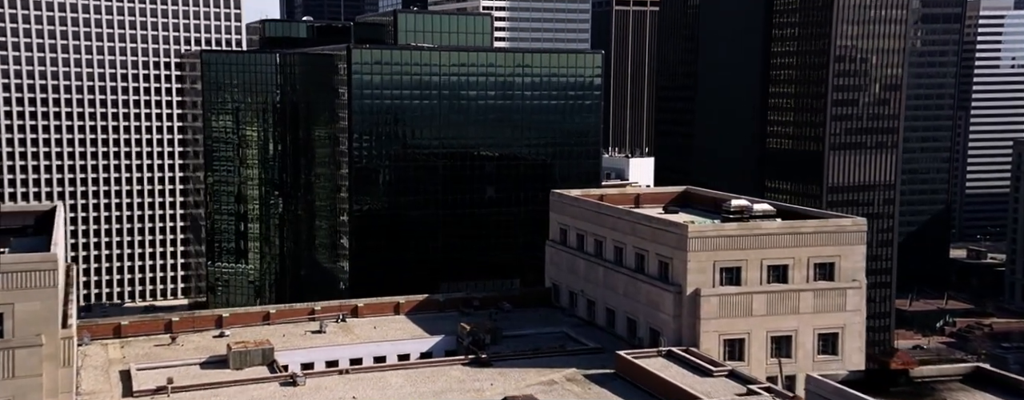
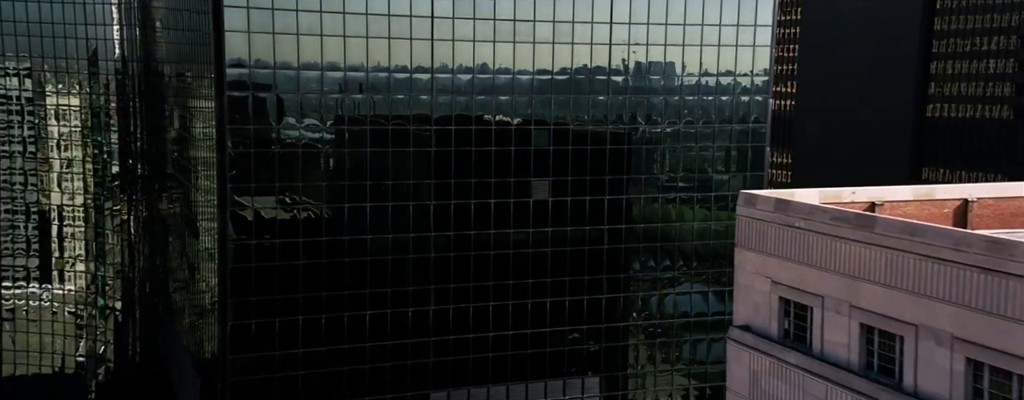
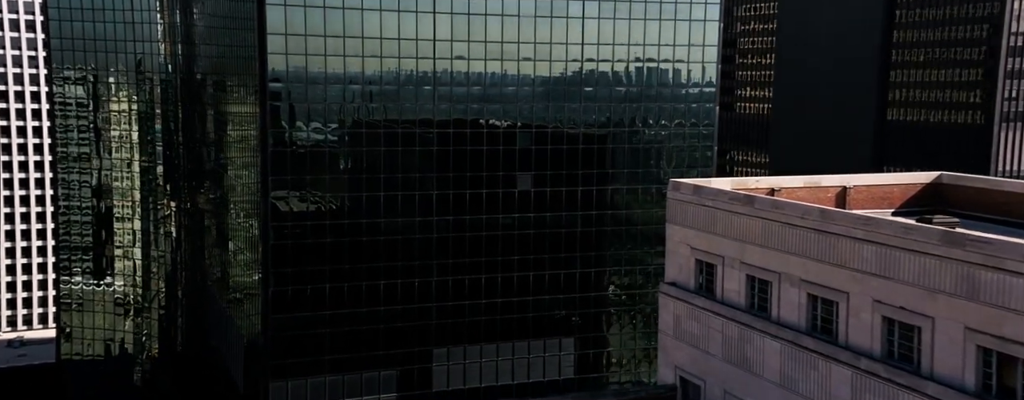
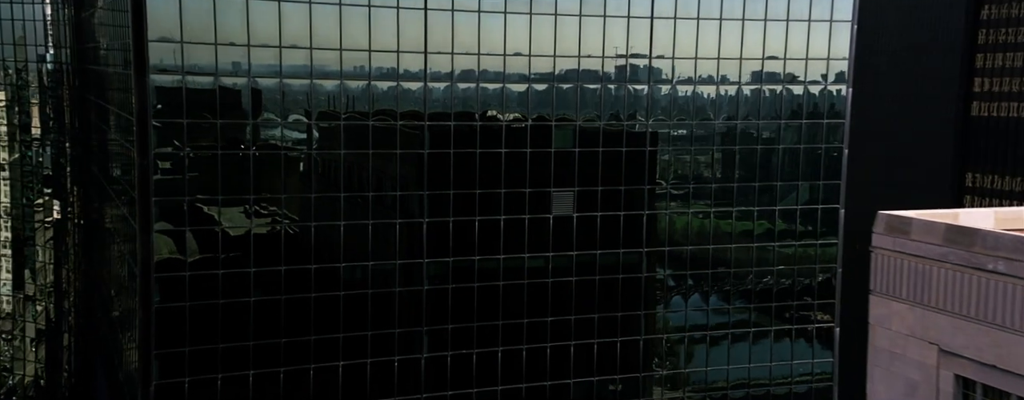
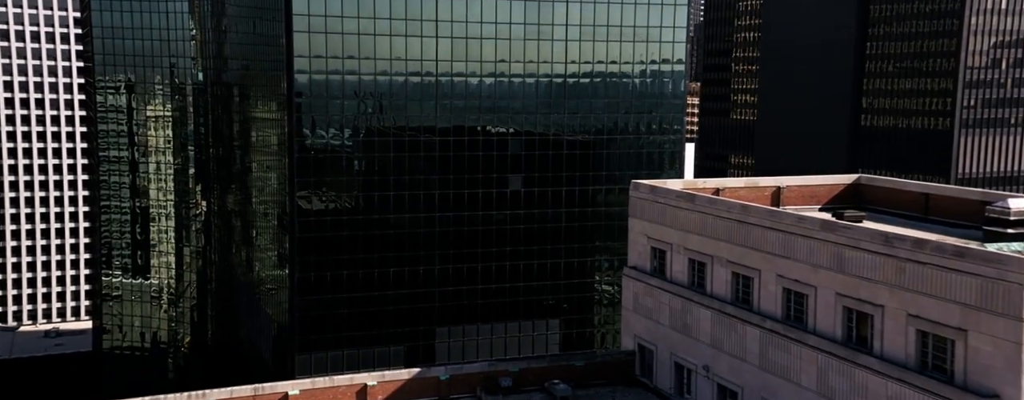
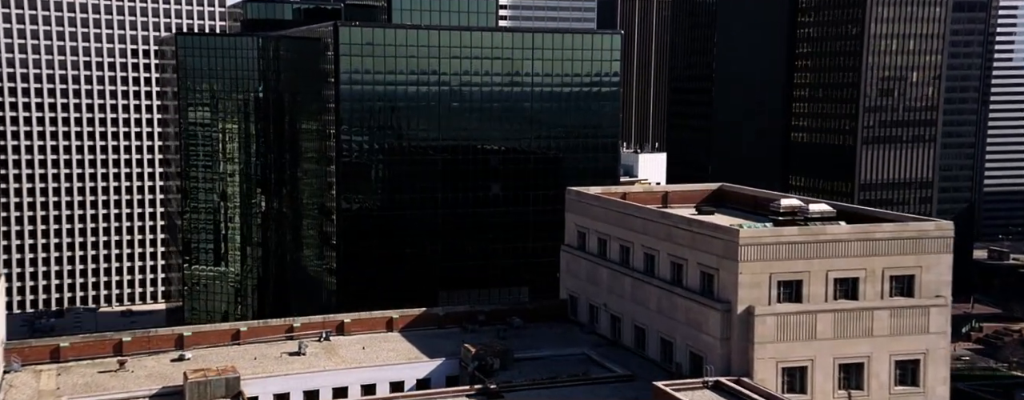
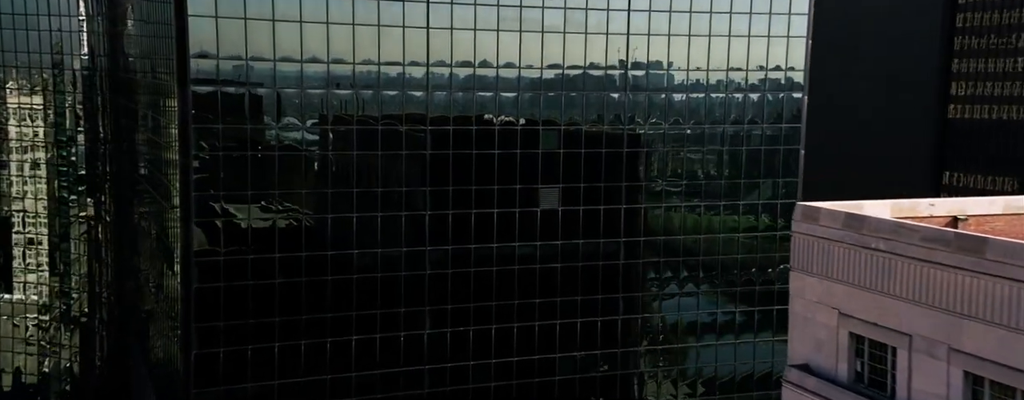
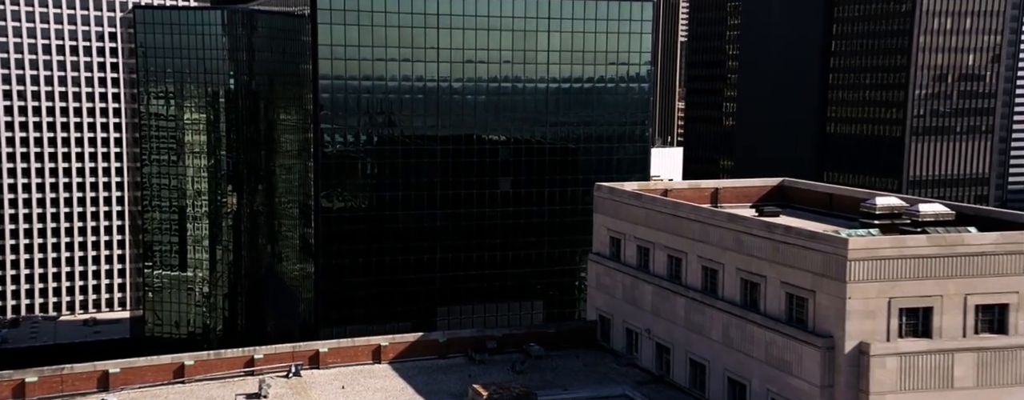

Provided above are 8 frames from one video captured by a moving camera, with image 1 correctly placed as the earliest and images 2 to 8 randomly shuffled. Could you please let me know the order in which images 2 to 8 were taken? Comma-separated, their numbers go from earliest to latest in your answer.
6, 8, 5, 3, 2, 7, 4
